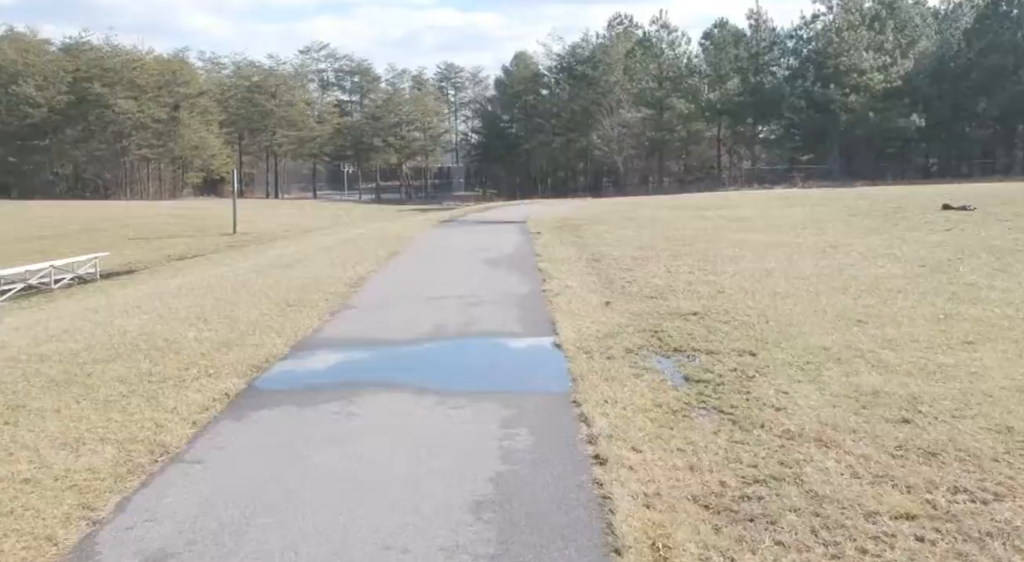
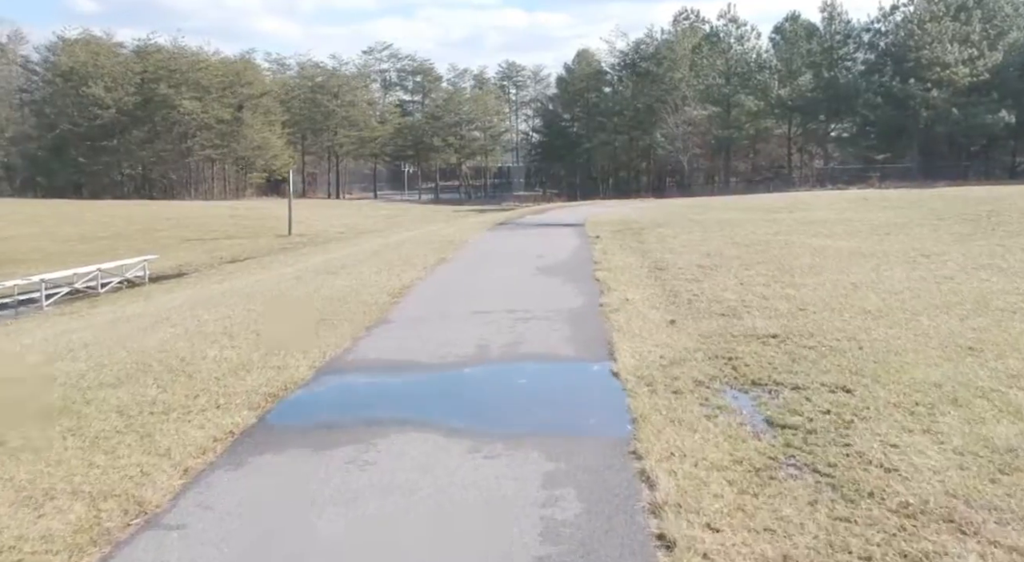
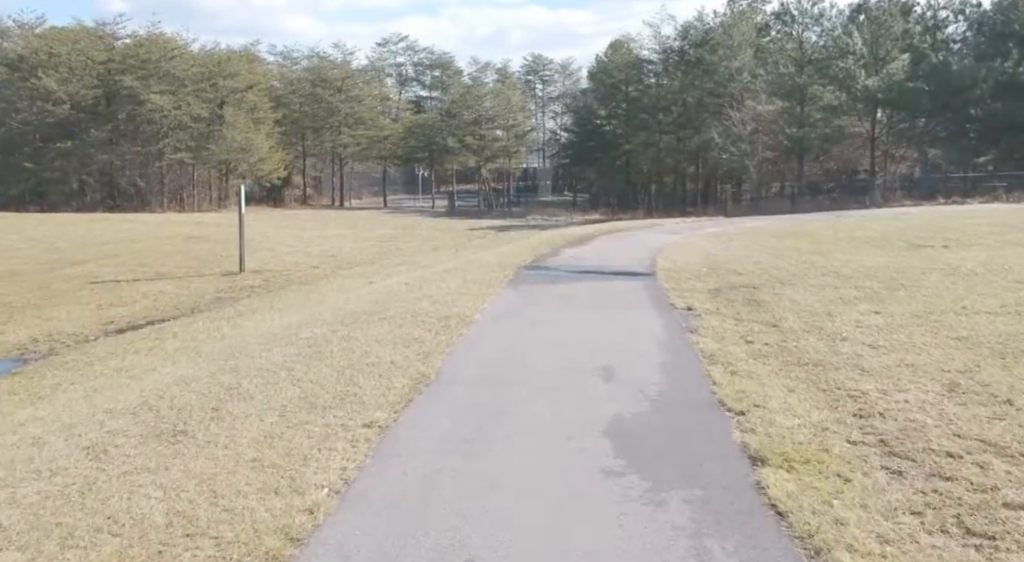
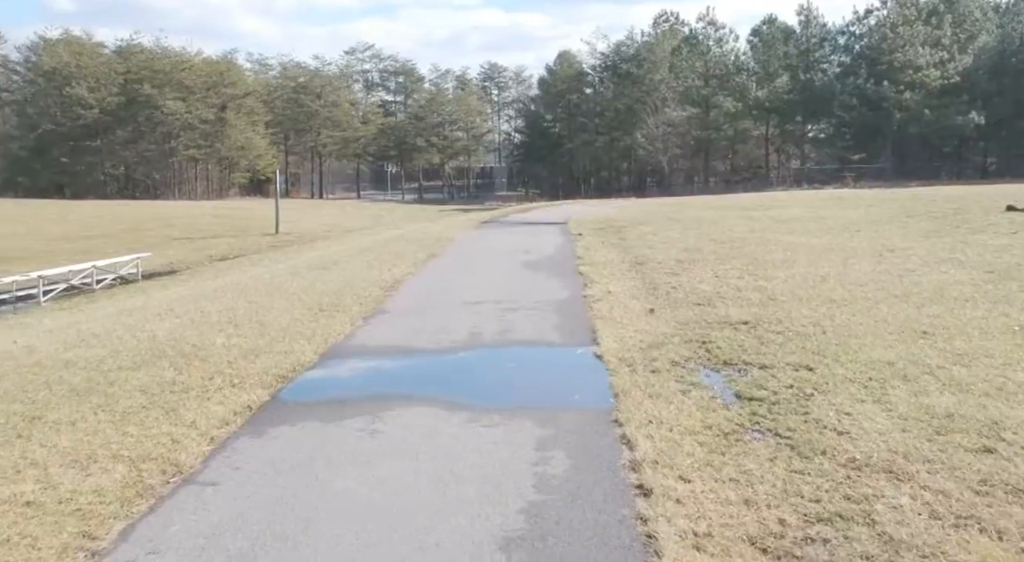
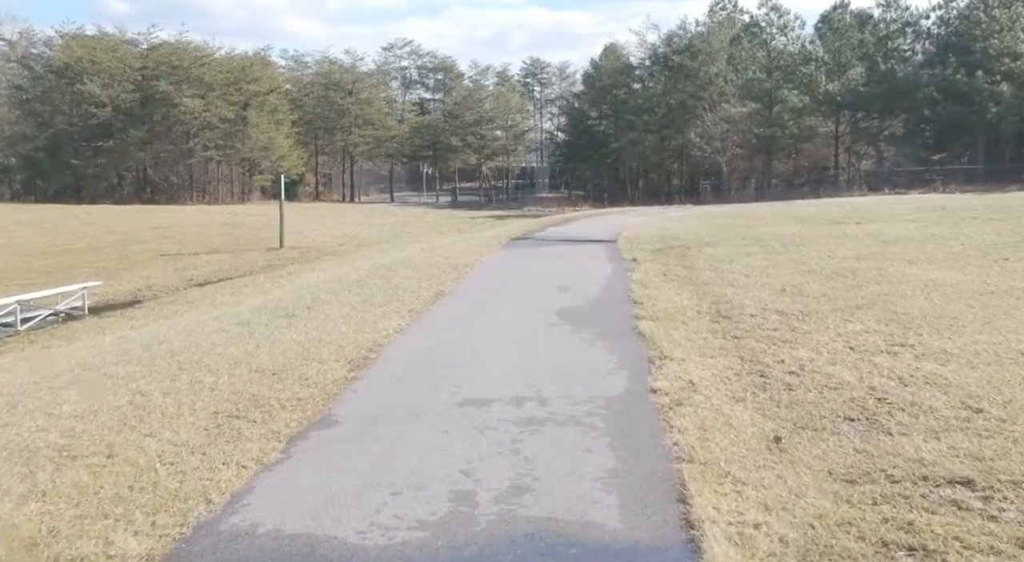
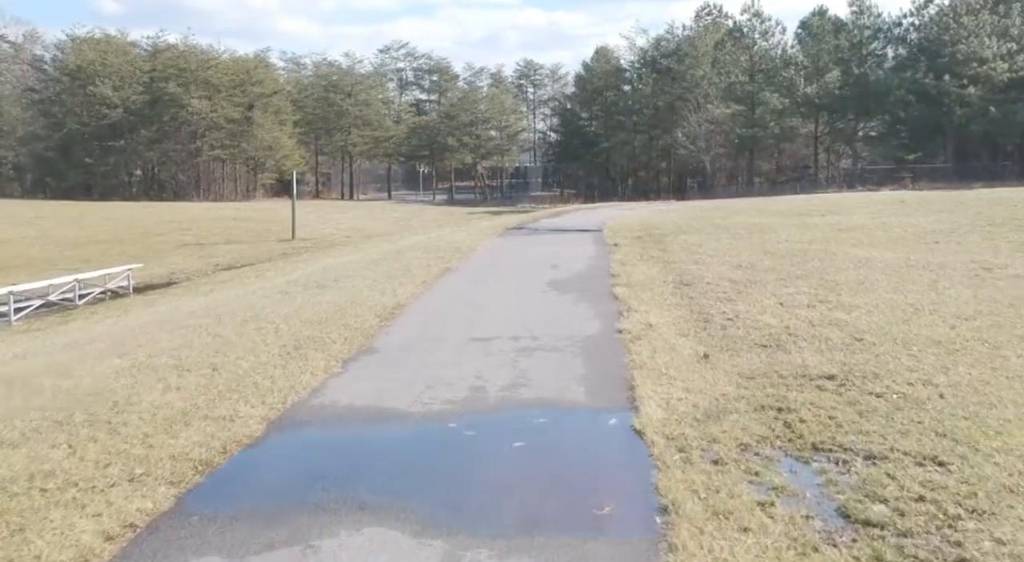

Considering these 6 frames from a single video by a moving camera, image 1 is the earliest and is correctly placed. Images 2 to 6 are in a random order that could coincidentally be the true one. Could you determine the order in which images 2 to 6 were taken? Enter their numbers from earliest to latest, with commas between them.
4, 2, 6, 5, 3
